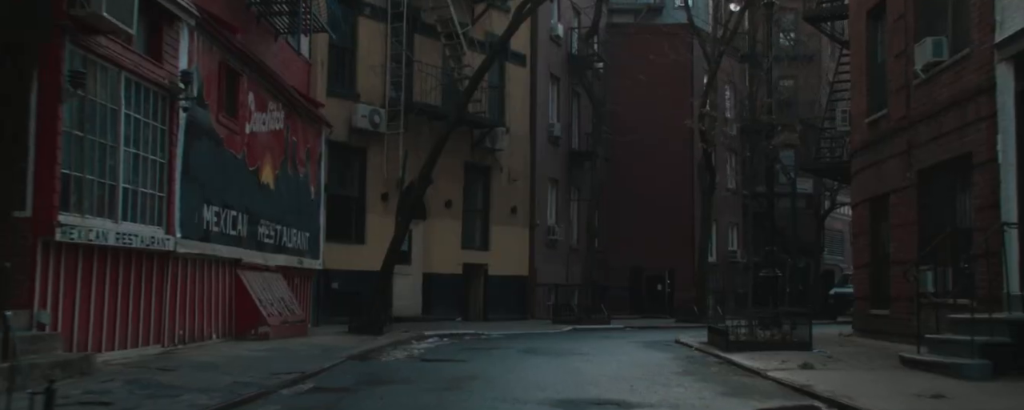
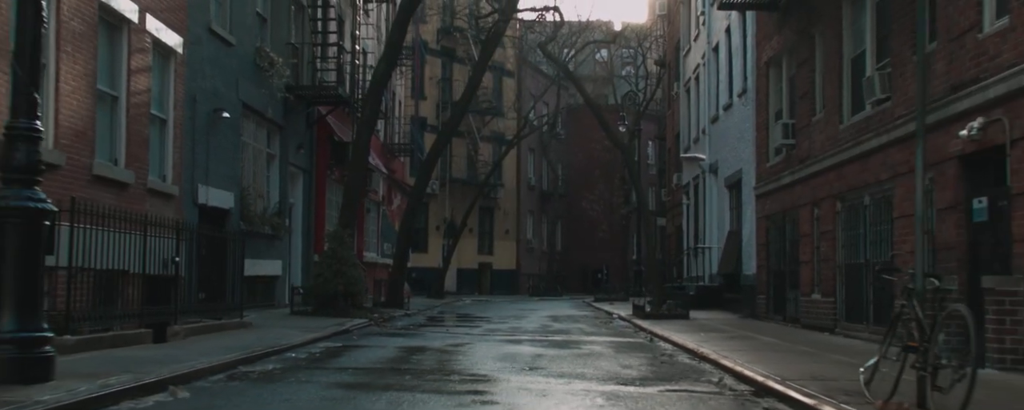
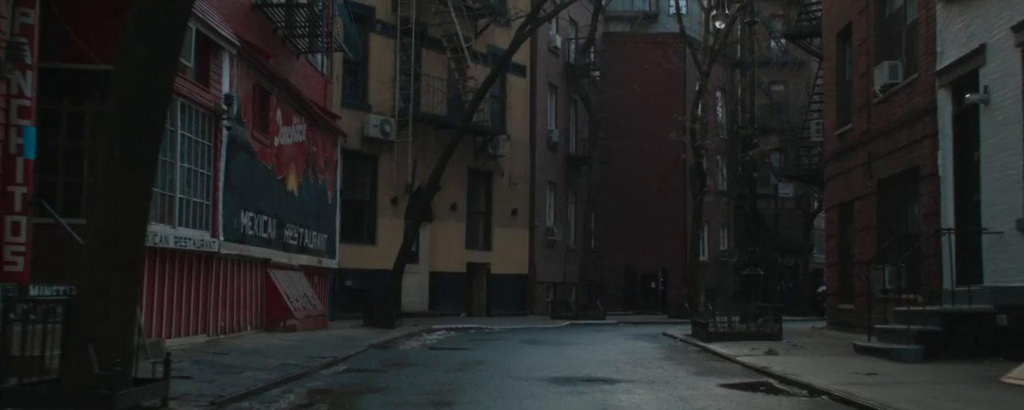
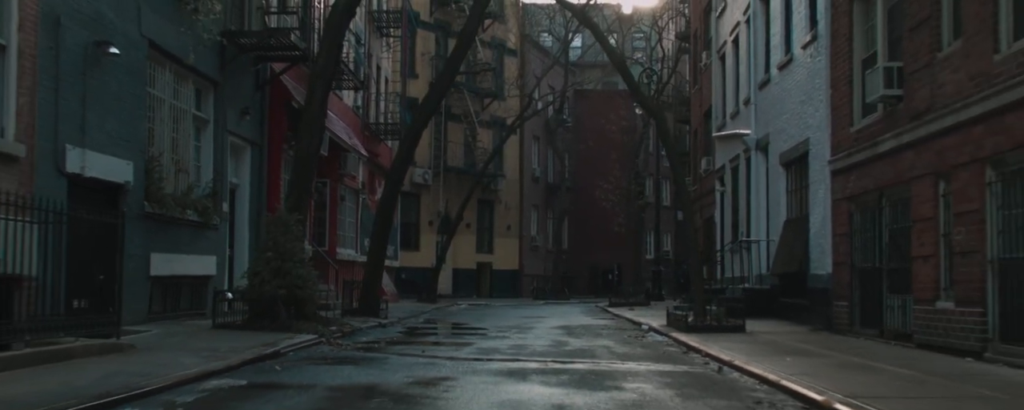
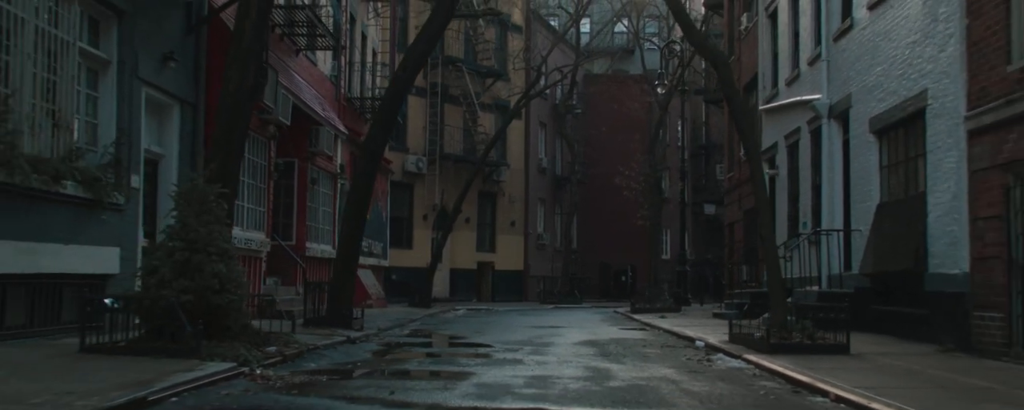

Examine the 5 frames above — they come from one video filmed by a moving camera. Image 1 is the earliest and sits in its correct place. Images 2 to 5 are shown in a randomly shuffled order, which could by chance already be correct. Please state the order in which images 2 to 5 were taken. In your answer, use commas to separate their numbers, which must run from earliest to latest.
3, 5, 4, 2
